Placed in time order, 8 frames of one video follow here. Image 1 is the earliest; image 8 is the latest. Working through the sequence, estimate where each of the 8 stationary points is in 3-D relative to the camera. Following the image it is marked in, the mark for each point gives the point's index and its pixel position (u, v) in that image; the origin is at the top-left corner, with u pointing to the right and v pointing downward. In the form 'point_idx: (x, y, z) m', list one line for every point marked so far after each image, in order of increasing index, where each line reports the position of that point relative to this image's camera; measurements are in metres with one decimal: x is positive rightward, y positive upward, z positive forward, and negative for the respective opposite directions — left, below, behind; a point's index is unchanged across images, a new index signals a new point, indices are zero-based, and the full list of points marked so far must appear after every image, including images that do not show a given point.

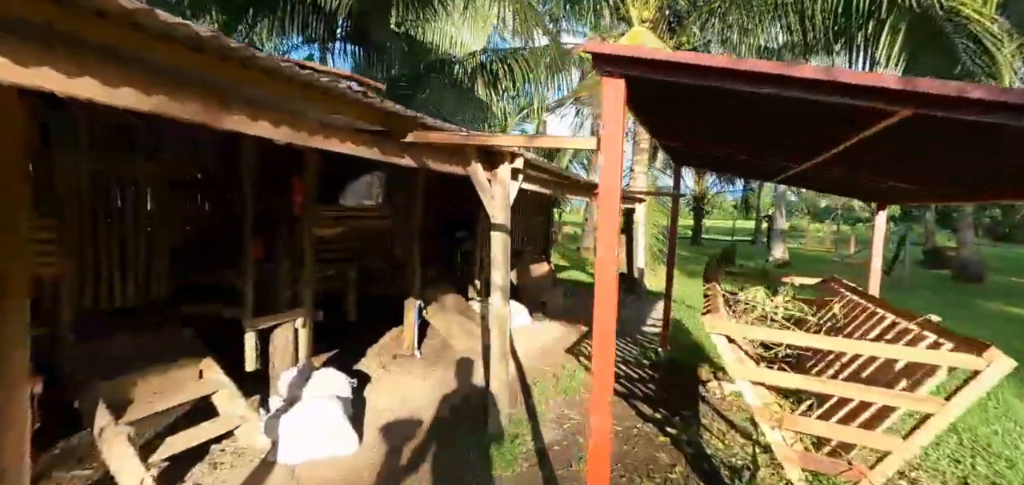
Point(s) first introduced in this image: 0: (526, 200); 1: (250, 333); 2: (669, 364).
0: (+0.4, +1.0, +12.0) m
1: (-2.3, -0.8, +4.5) m
2: (+2.3, -1.8, +7.2) m
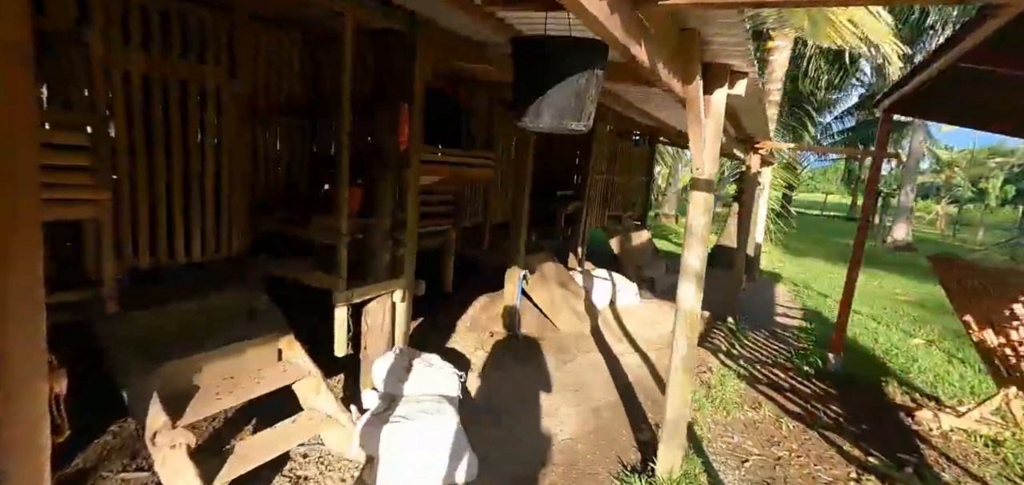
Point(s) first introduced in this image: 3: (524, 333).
0: (+2.5, +1.8, +10.4) m
1: (-1.1, -0.4, +3.4) m
2: (+3.7, -1.5, +5.6) m
3: (+0.1, -1.1, +6.0) m
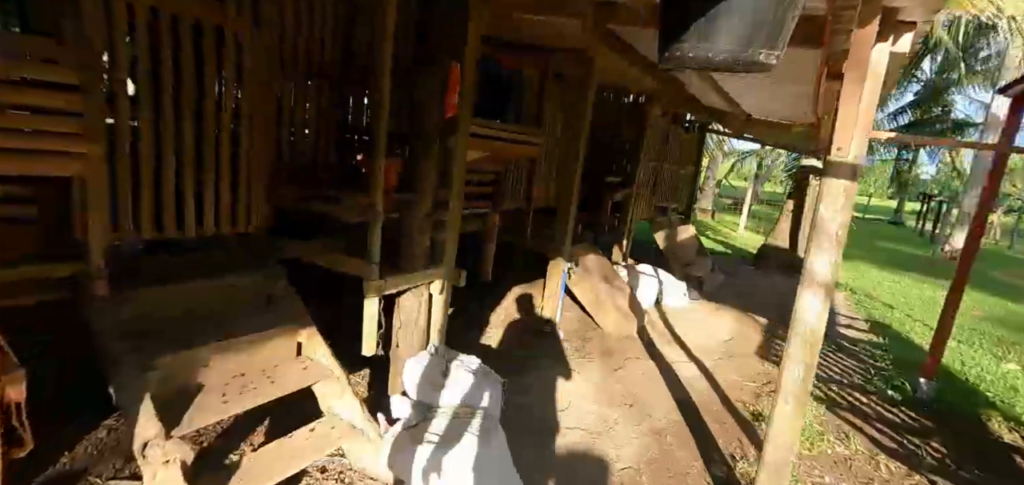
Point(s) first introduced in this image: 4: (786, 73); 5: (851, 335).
0: (+3.3, +1.8, +9.6) m
1: (-0.8, -0.3, +2.9) m
2: (+4.1, -1.6, +4.9) m
3: (+0.6, -1.0, +5.5) m
4: (+2.0, +1.3, +3.7) m
5: (+5.0, -1.3, +7.5) m
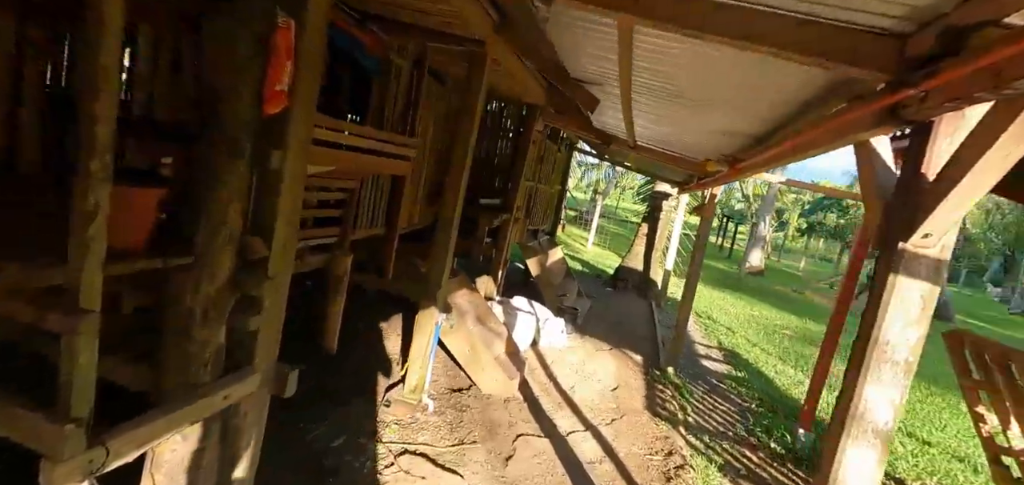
0: (+0.8, +1.4, +9.1) m
1: (-1.2, -0.6, +1.4) m
2: (+2.9, -2.1, +4.7) m
3: (-0.6, -1.3, +4.2) m
4: (+1.3, +0.8, +3.0) m
5: (+3.0, -1.8, +7.5) m
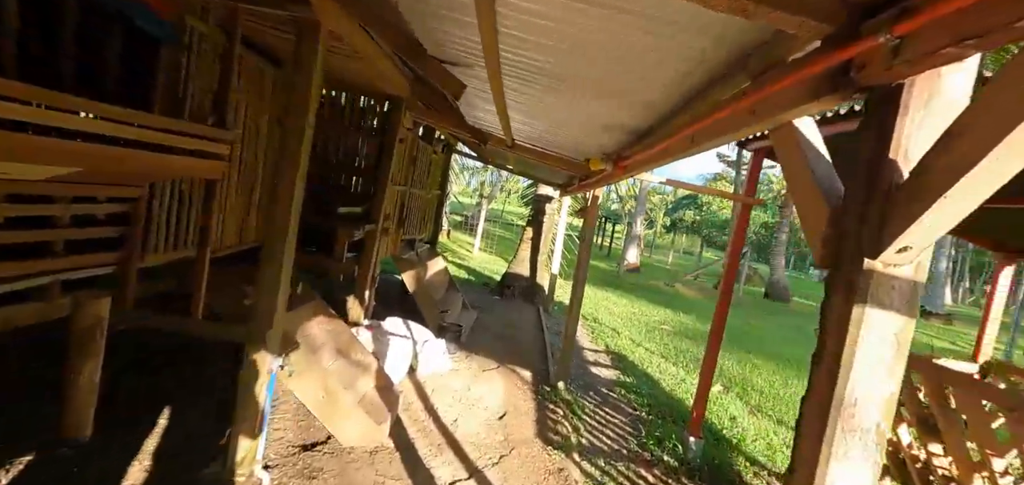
0: (-1.3, +1.2, +8.3) m
1: (-1.5, -0.8, +0.4) m
2: (+1.8, -2.1, +4.6) m
3: (-1.5, -1.5, +3.3) m
4: (+0.6, +0.8, +2.6) m
5: (+1.3, -1.9, +7.3) m
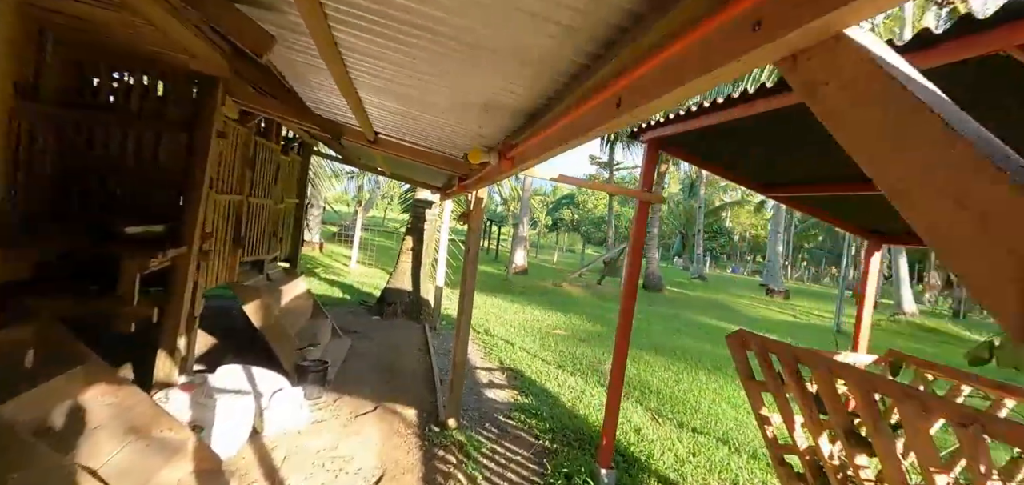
0: (-3.1, +1.0, +7.0) m
1: (-1.4, -0.9, -0.8) m
2: (+0.9, -2.1, +4.0) m
3: (-2.1, -1.7, +2.0) m
4: (0.0, +0.7, +1.7) m
5: (-0.2, -2.0, +6.5) m
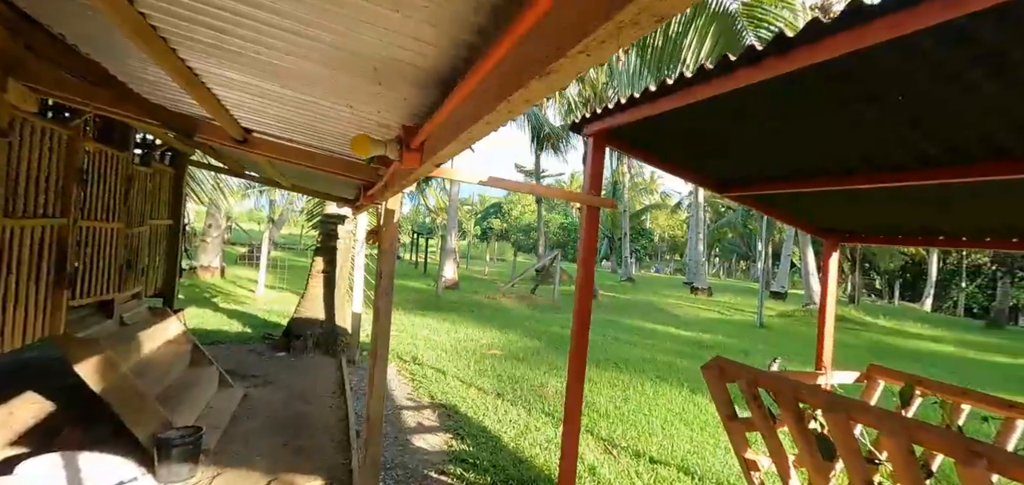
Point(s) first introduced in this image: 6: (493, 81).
0: (-4.0, +0.6, +5.6) m
1: (-1.2, -1.0, -1.9) m
2: (+0.6, -2.2, +3.1) m
3: (-2.2, -1.9, +0.8) m
4: (-0.2, +0.6, +0.8) m
5: (-0.9, -2.2, +5.5) m
6: (0.0, +0.3, +1.1) m
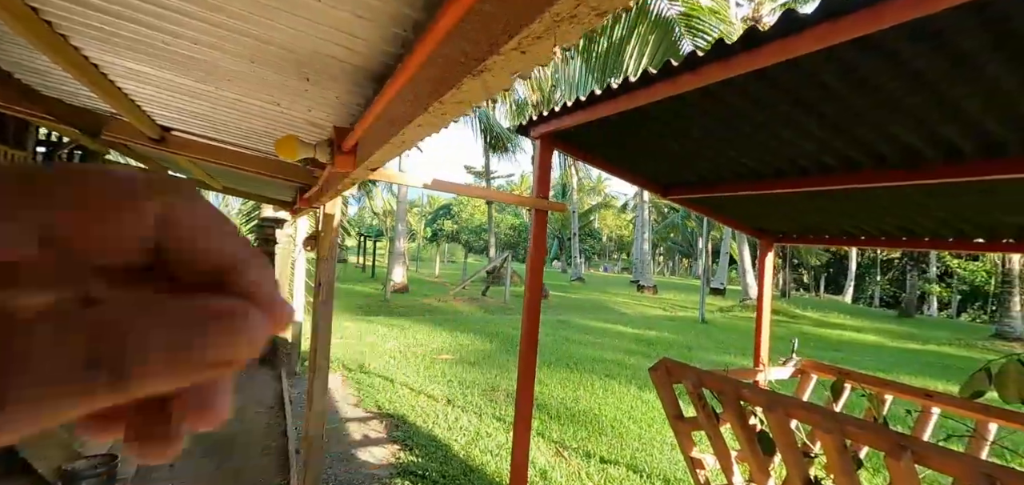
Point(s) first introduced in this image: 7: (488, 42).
0: (-4.6, +0.5, +5.1) m
1: (-1.0, -1.1, -2.1) m
2: (+0.3, -2.2, +3.1) m
3: (-2.3, -1.9, +0.5) m
4: (-0.3, +0.6, +0.7) m
5: (-1.4, -2.2, +5.3) m
6: (-0.2, +0.3, +1.0) m
7: (0.0, +0.3, +0.8) m
